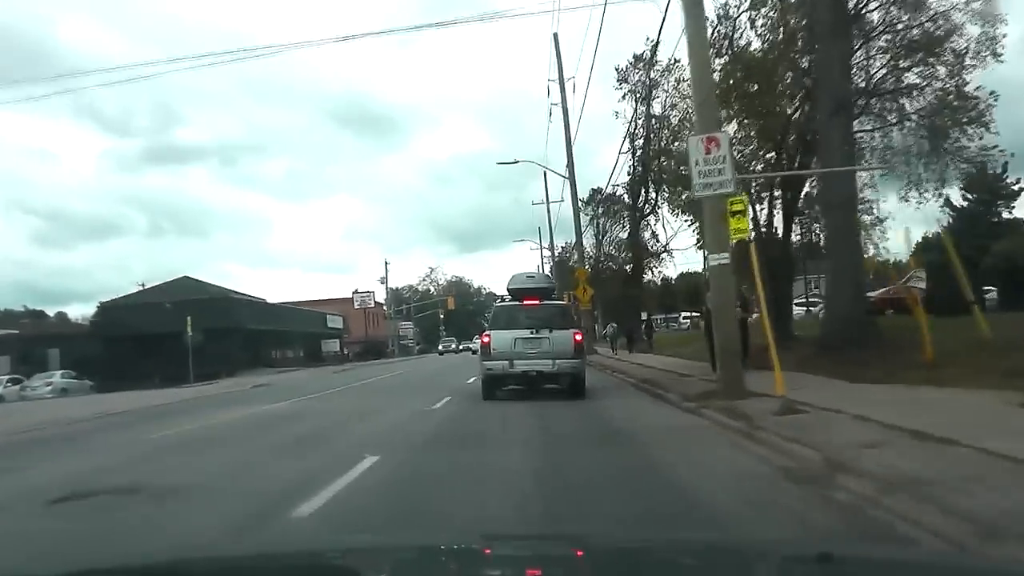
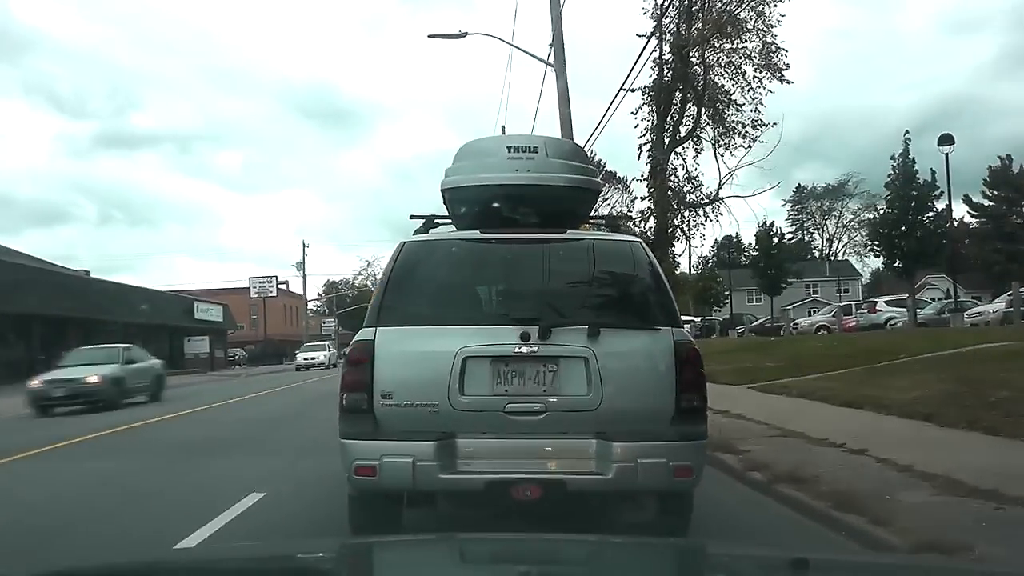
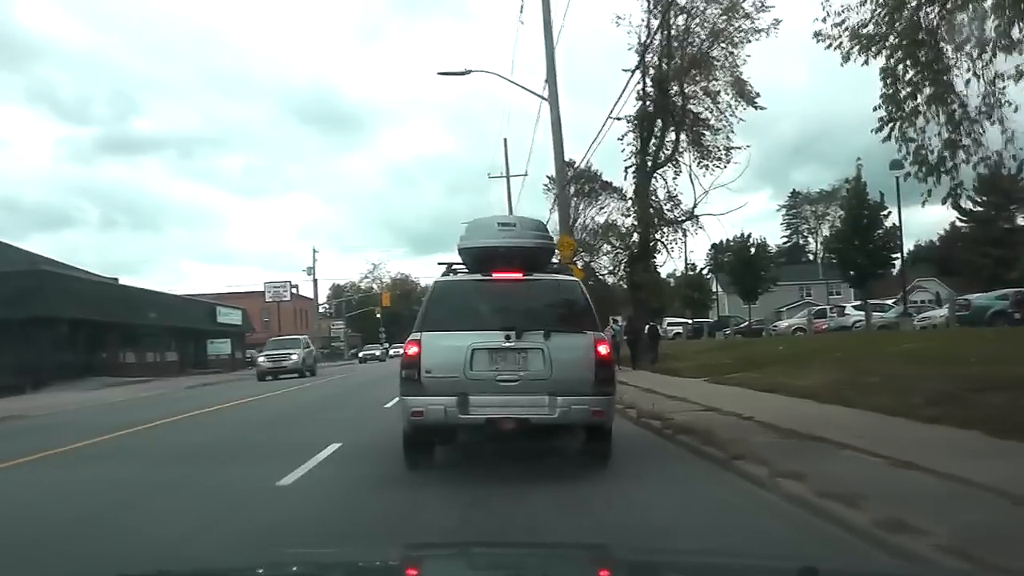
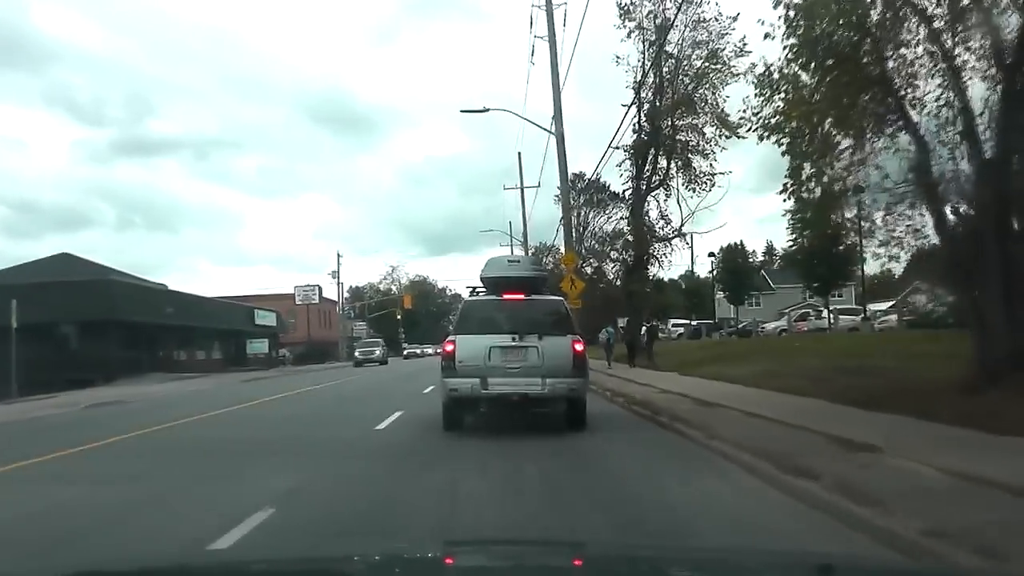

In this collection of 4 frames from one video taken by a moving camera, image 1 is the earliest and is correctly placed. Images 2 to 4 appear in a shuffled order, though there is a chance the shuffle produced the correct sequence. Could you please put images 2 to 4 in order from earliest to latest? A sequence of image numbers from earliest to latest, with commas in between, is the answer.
4, 3, 2
